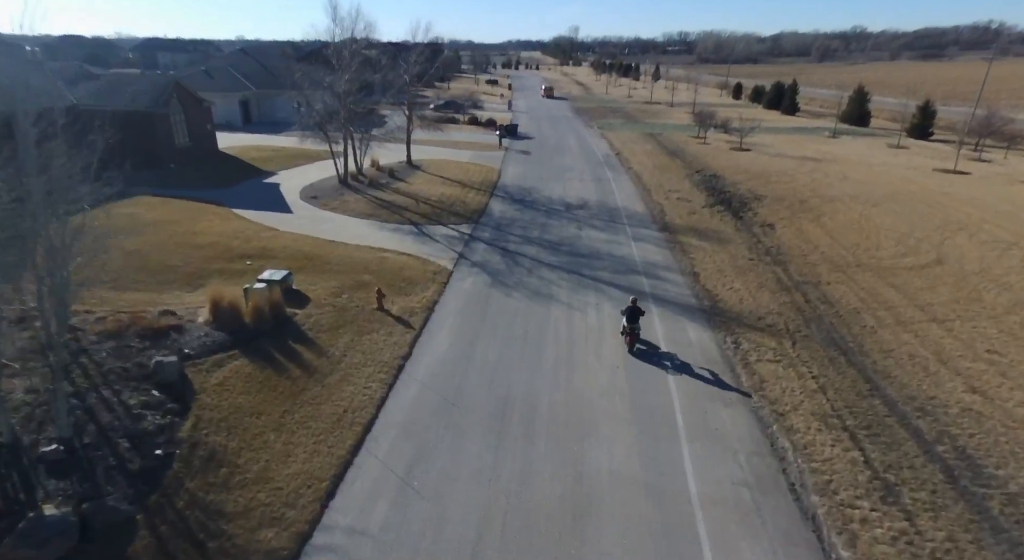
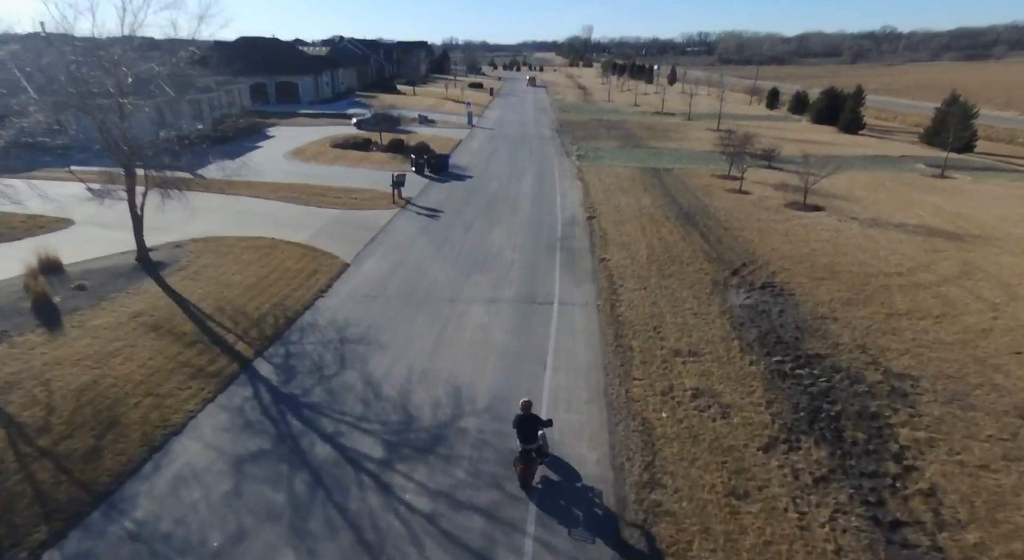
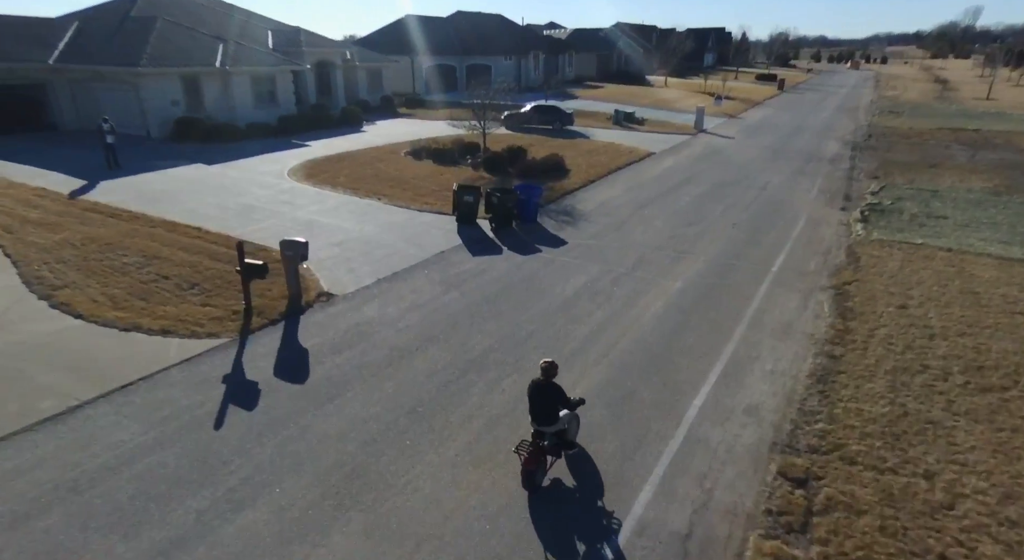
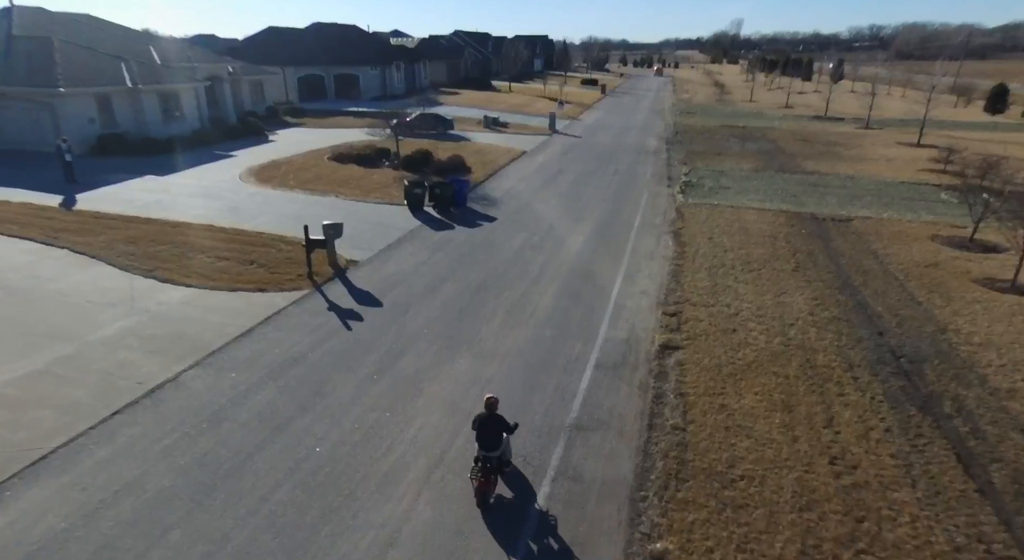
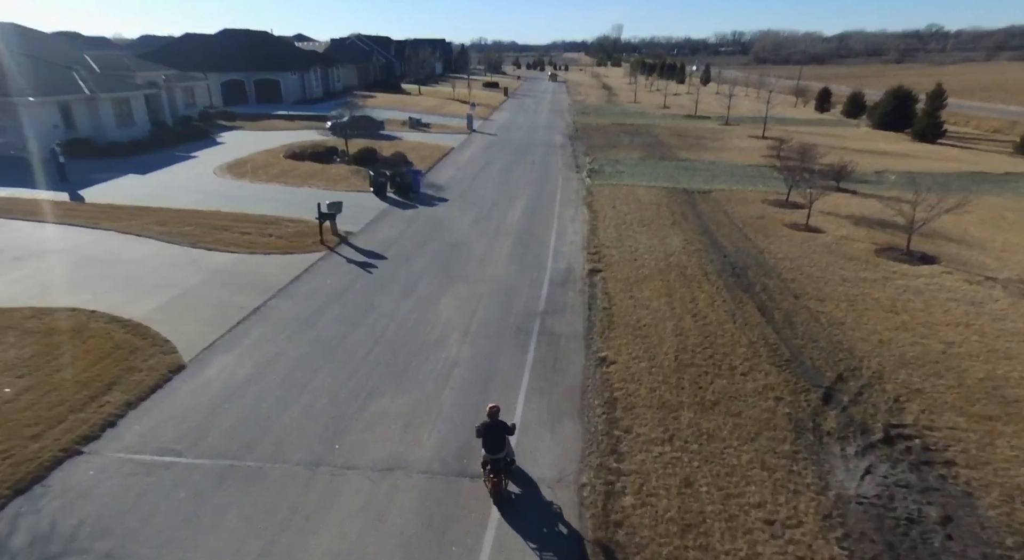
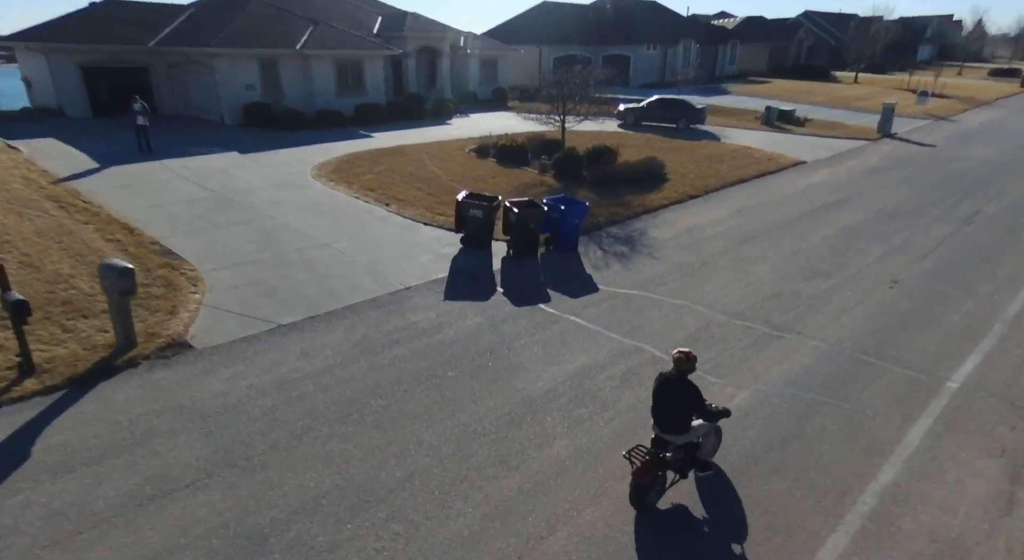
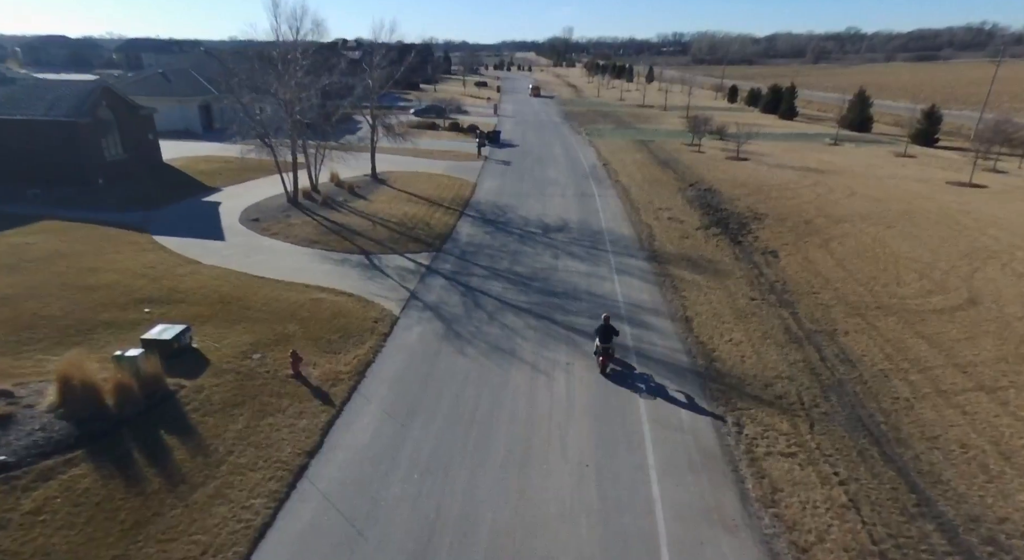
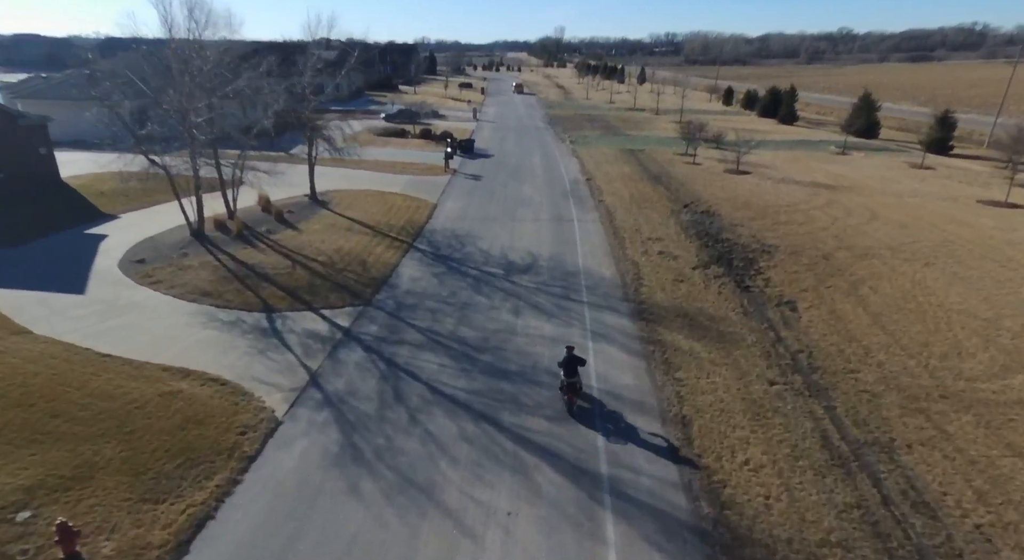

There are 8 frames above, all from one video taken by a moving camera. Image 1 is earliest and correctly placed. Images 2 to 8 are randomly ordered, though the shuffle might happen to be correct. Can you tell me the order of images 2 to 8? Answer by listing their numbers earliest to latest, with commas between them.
7, 8, 2, 5, 4, 3, 6
